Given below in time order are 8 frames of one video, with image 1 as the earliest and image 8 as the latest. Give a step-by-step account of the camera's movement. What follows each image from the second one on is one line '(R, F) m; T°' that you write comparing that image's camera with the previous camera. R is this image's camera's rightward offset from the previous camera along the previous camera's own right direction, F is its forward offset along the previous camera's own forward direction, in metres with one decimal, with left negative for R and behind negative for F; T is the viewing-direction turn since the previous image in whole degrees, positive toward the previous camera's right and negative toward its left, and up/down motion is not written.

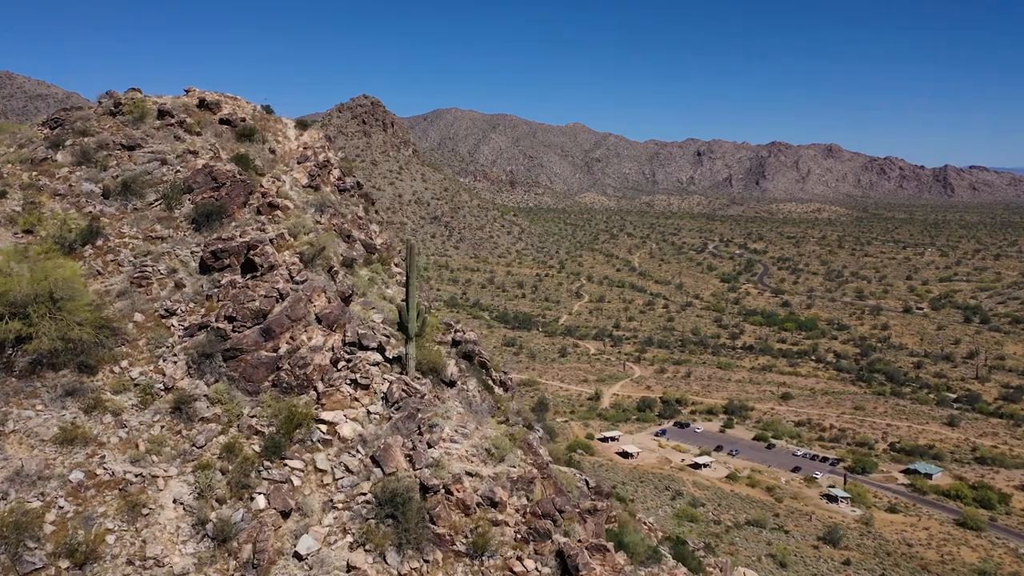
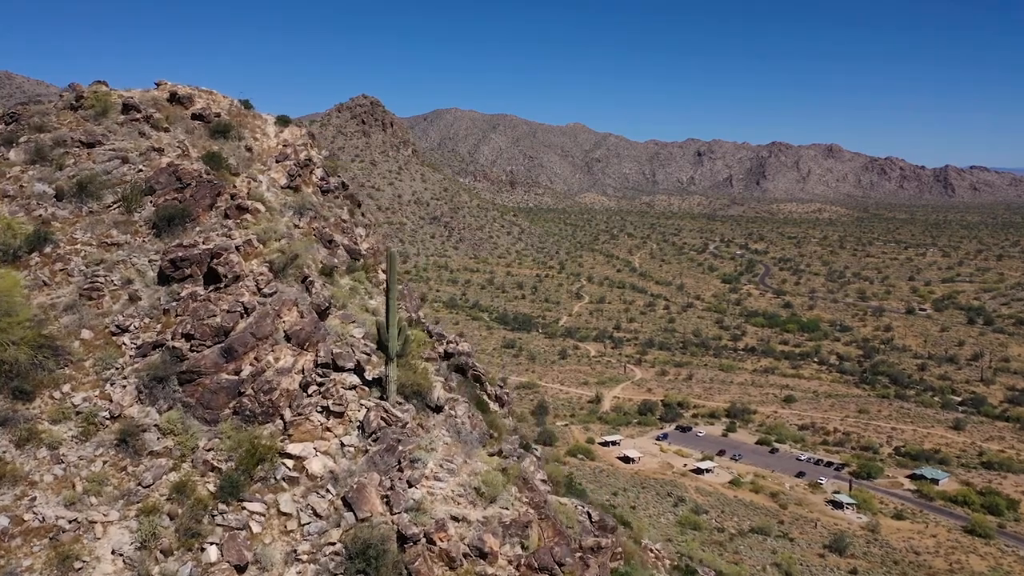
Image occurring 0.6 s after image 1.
(0.0, +0.5) m; 0°
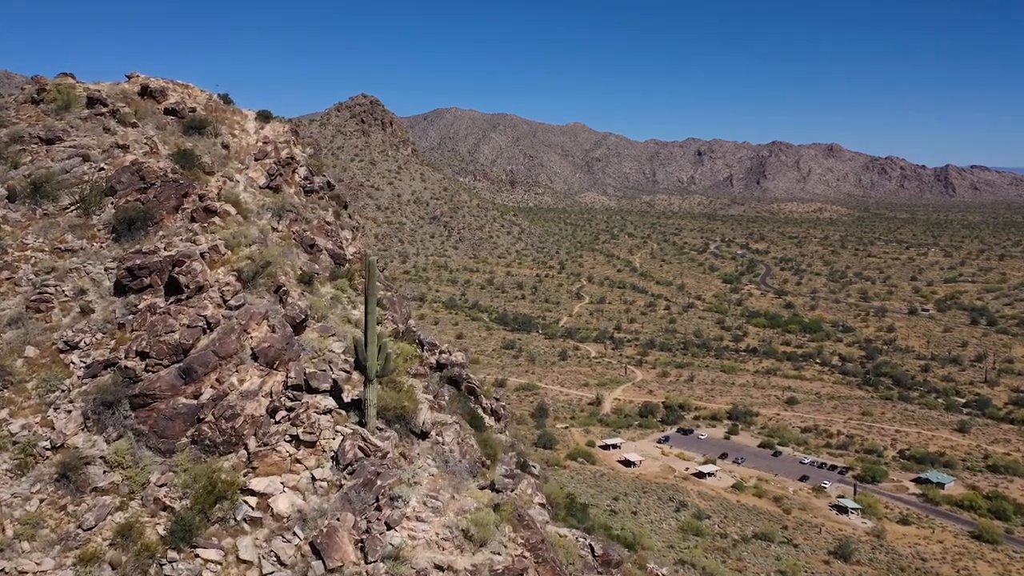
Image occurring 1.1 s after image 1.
(0.0, +0.5) m; 0°
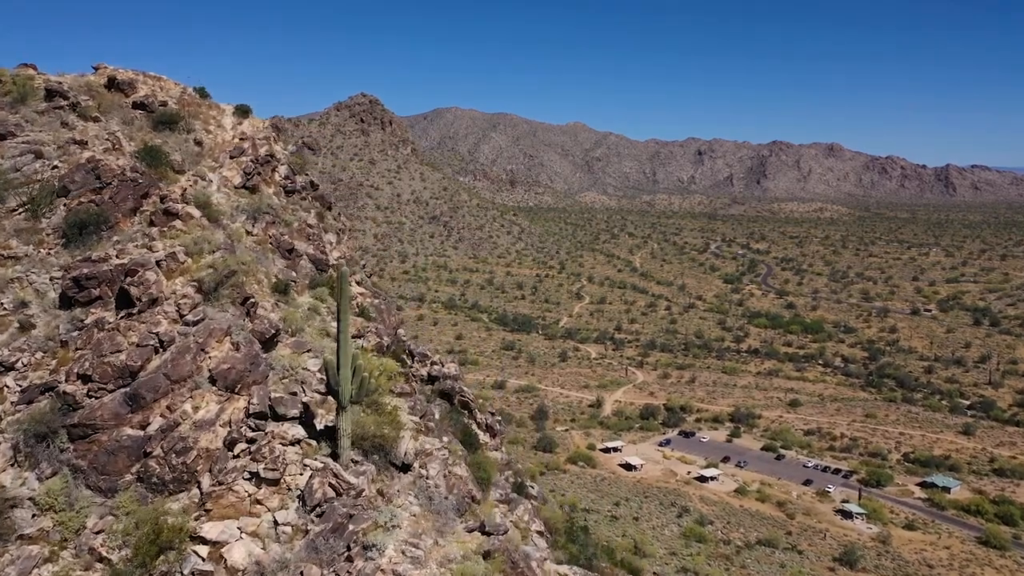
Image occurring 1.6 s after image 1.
(0.0, +0.5) m; 0°
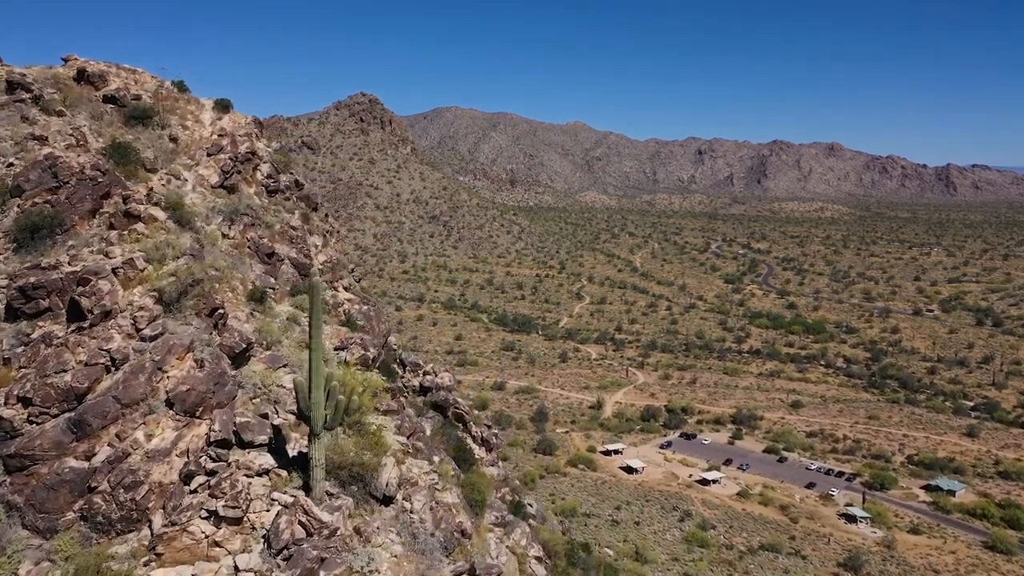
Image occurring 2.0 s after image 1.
(0.0, +0.4) m; 0°
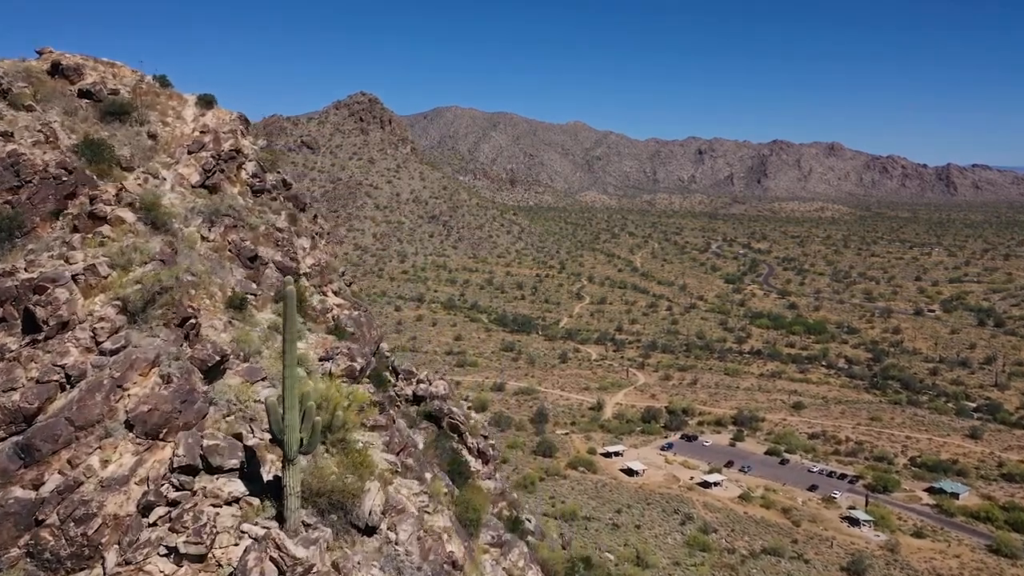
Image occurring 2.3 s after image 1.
(0.0, +0.3) m; 0°
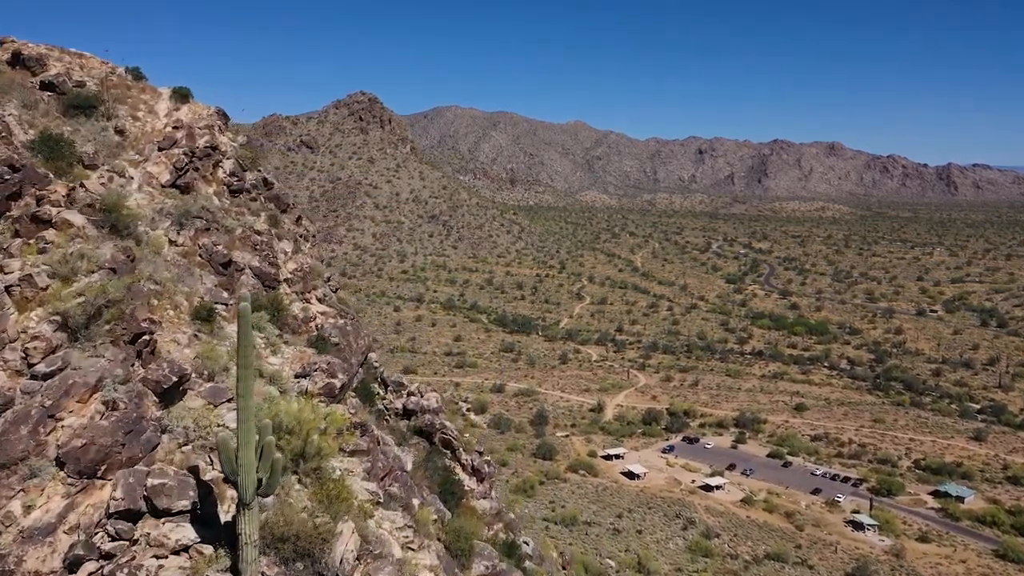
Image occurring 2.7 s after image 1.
(0.0, +0.4) m; 0°
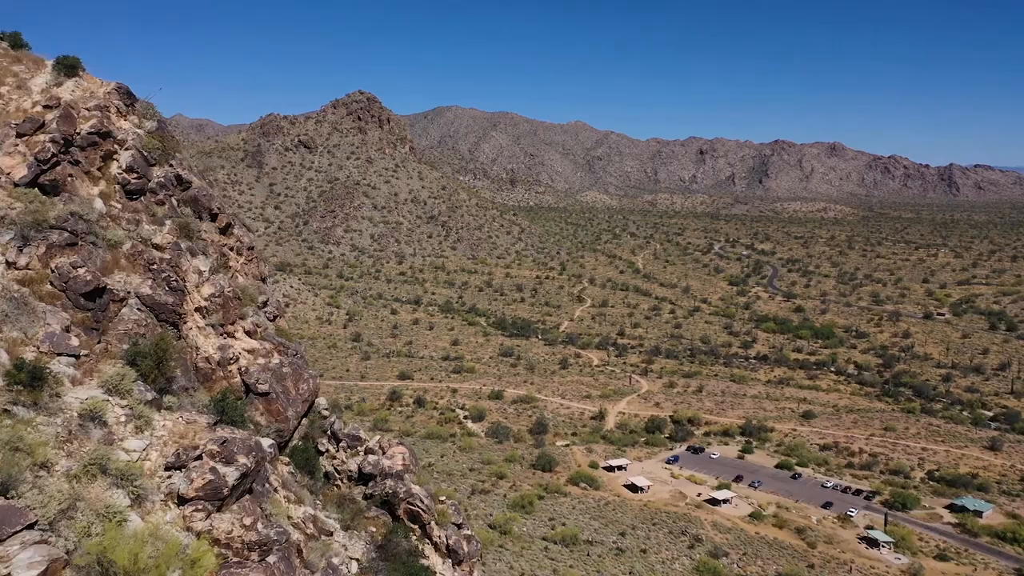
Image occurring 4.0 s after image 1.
(+0.1, +1.2) m; 0°
